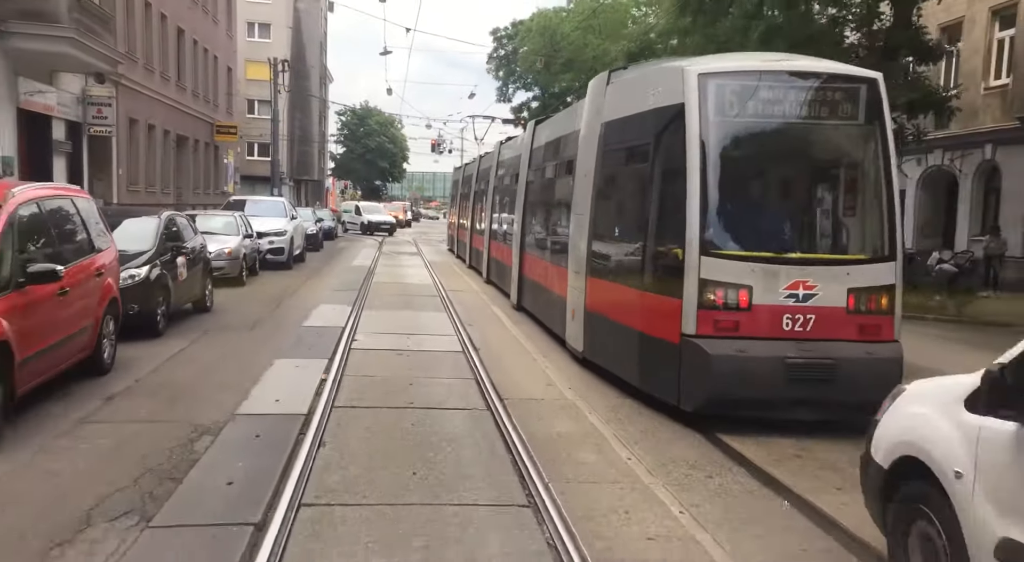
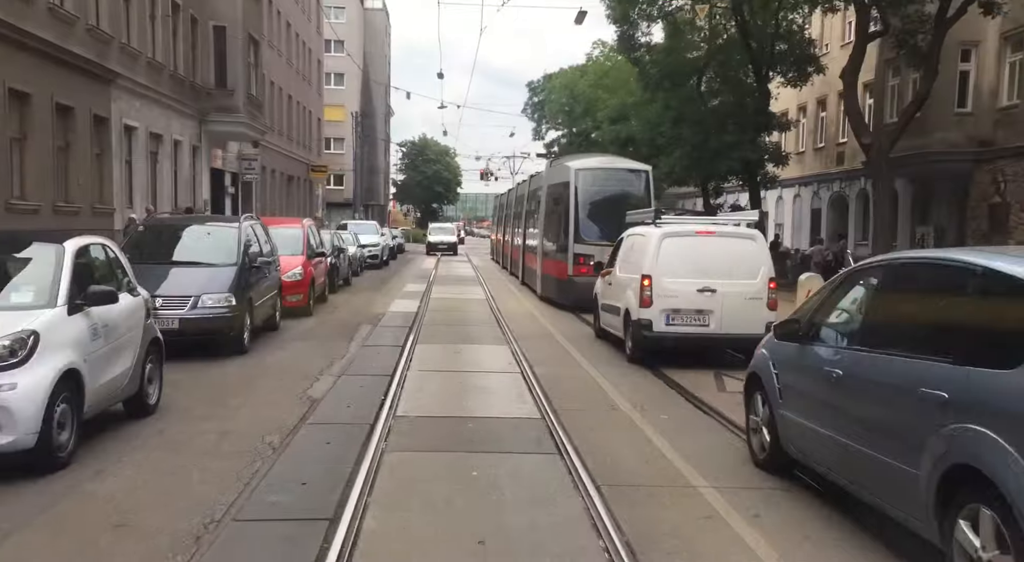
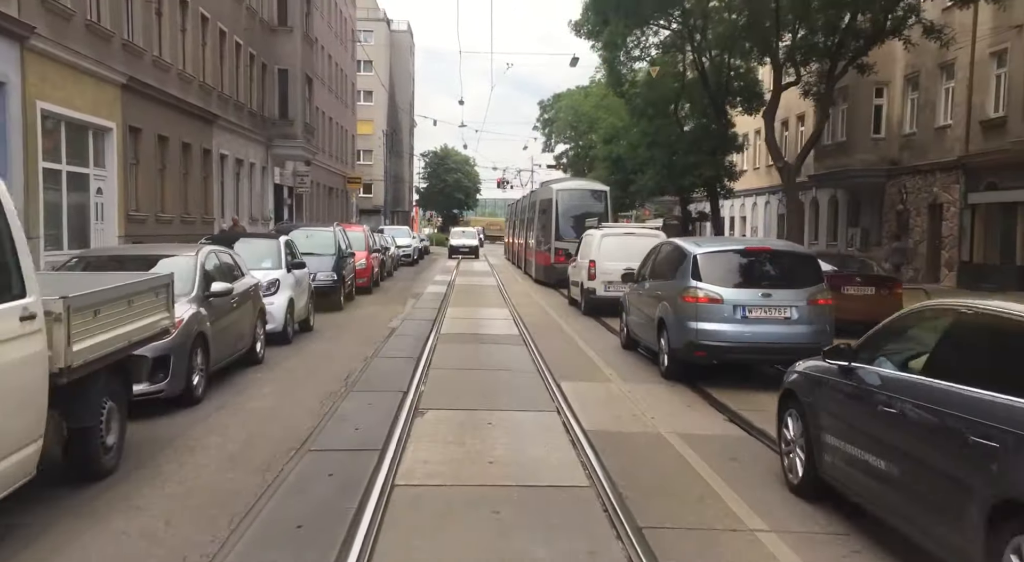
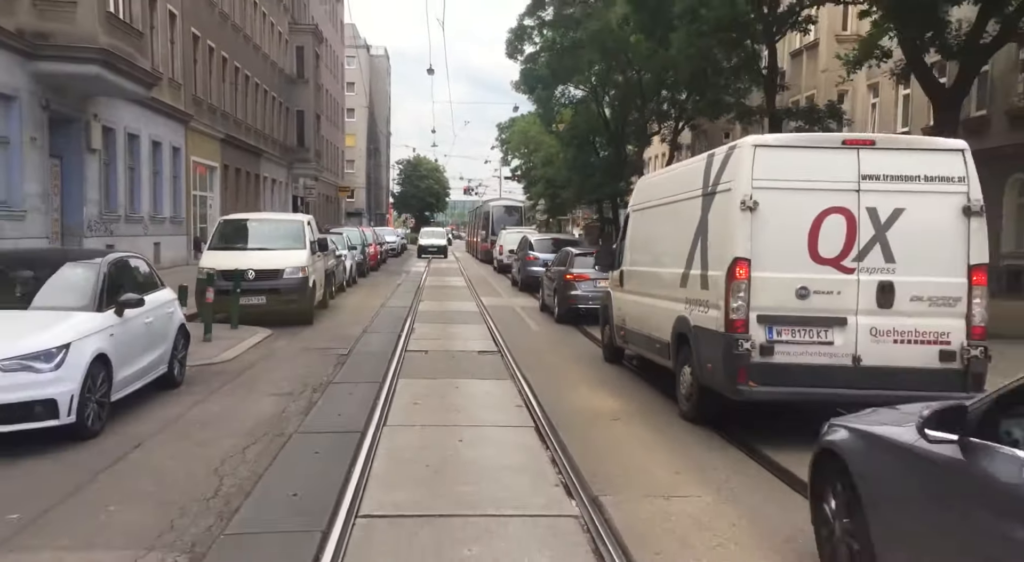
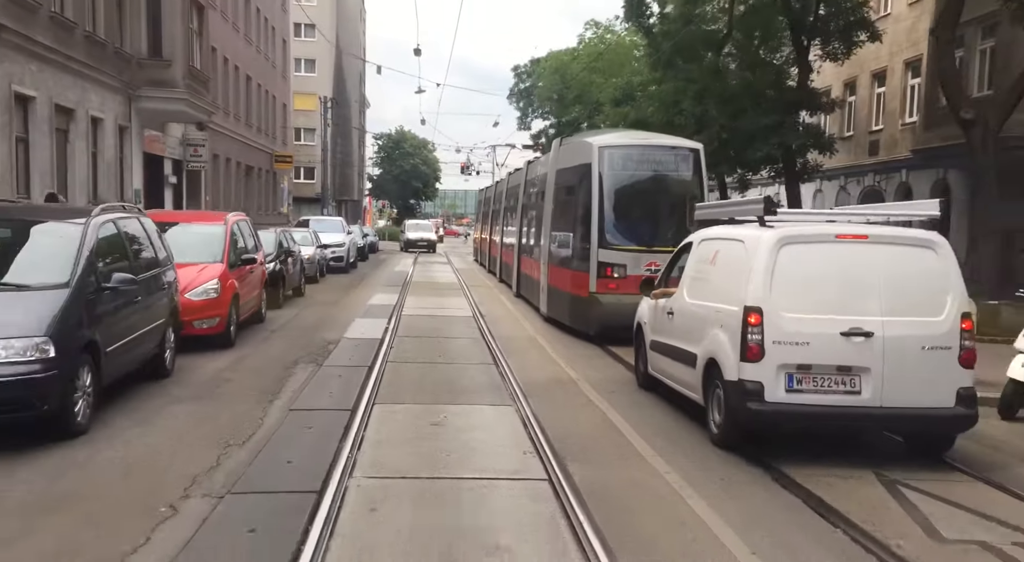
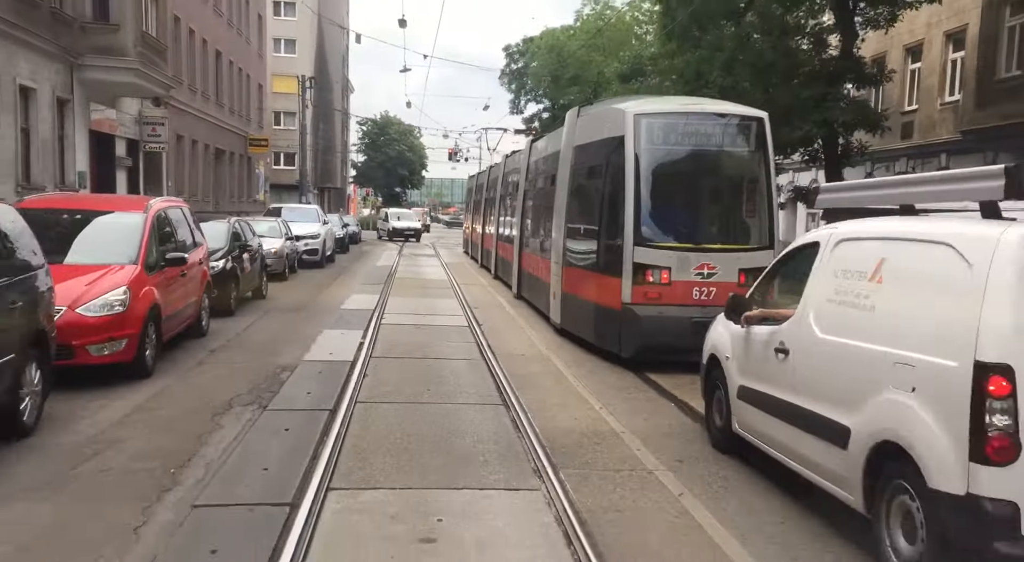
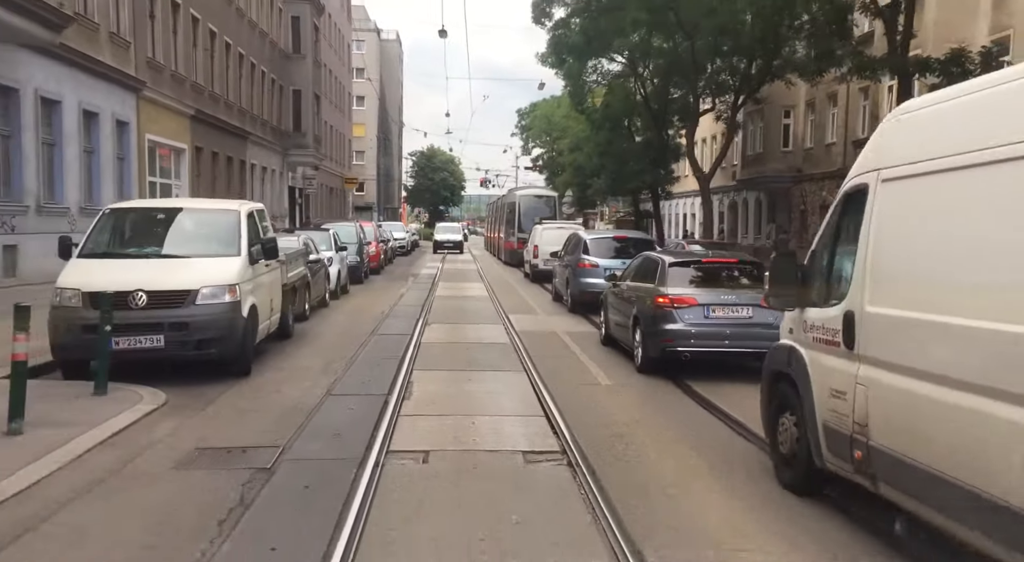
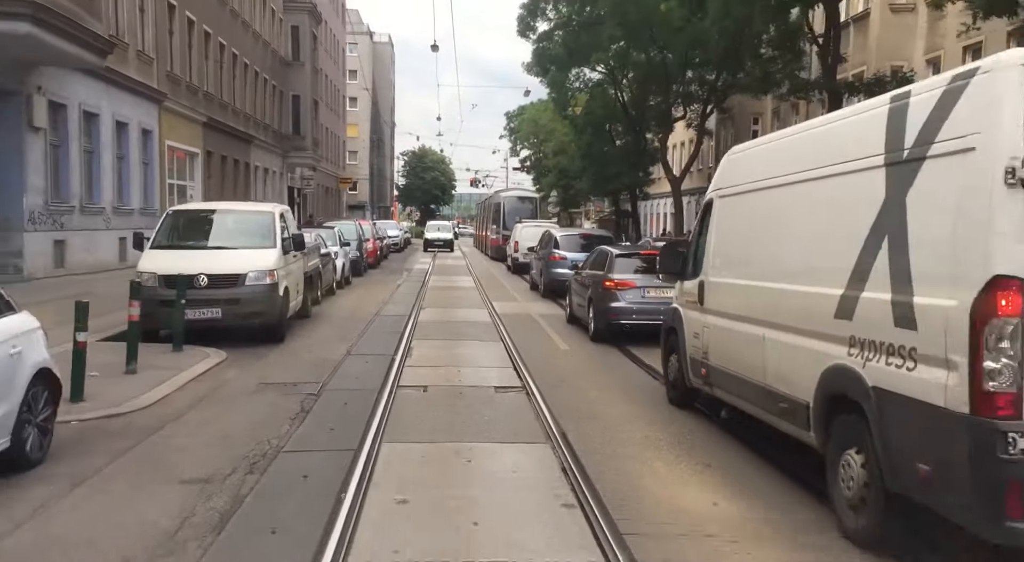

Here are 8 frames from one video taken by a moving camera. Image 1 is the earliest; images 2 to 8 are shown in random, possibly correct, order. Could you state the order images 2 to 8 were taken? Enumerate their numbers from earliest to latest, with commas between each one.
6, 5, 2, 3, 7, 8, 4
